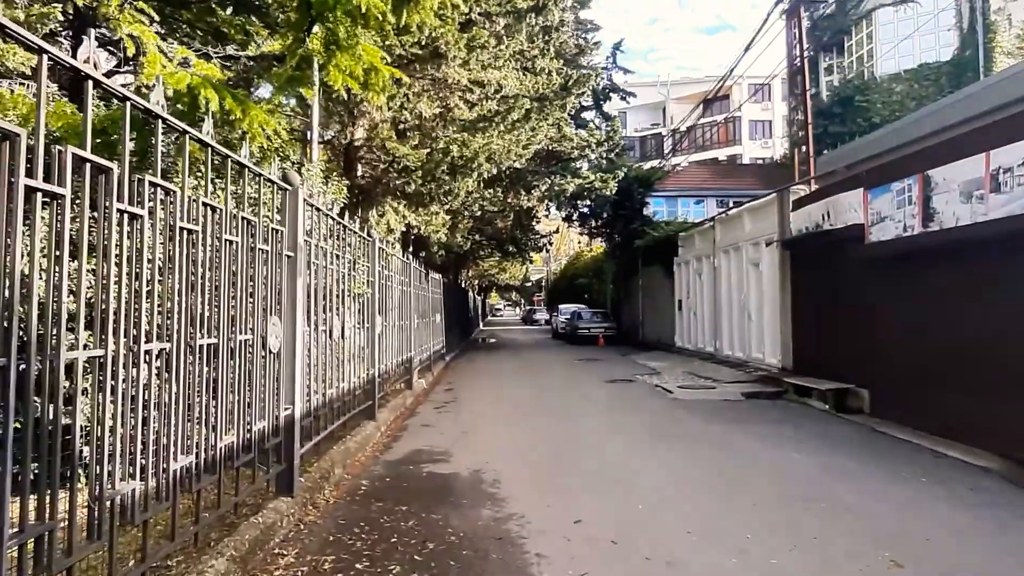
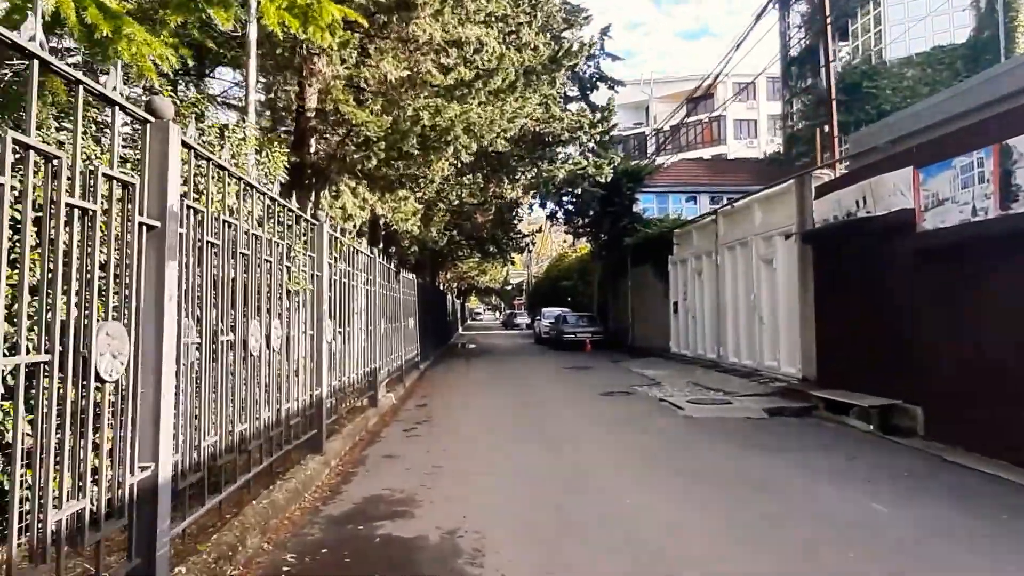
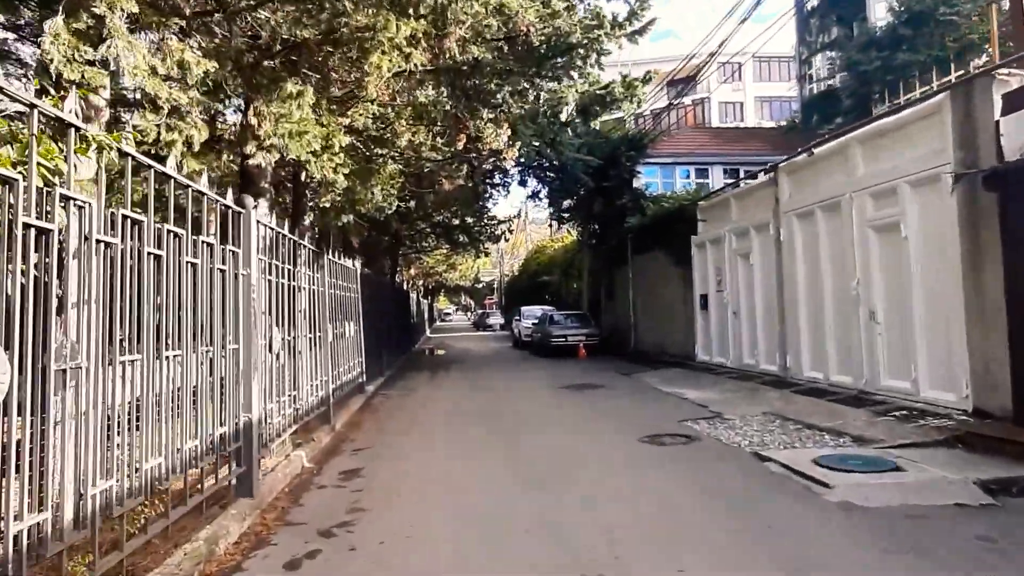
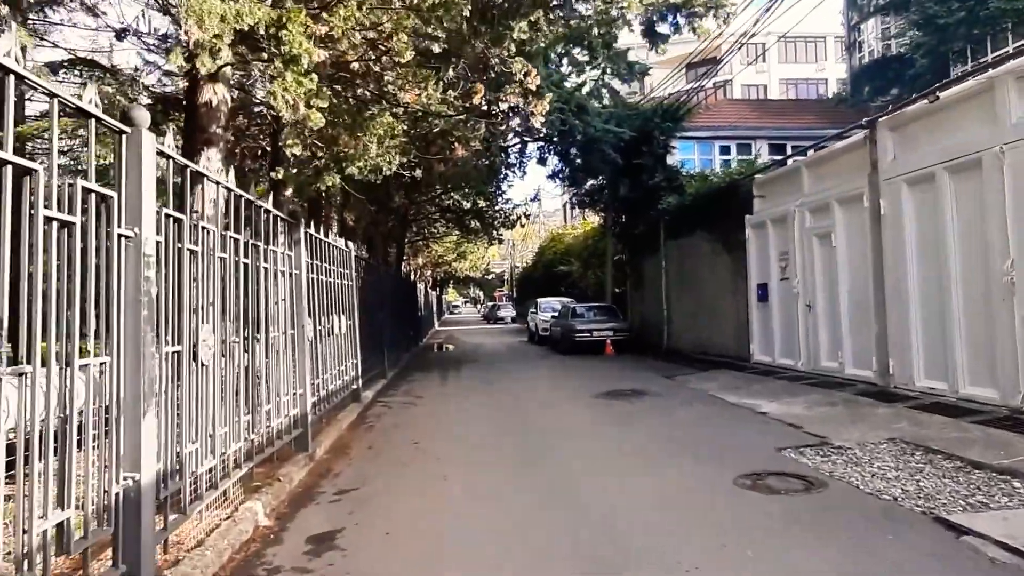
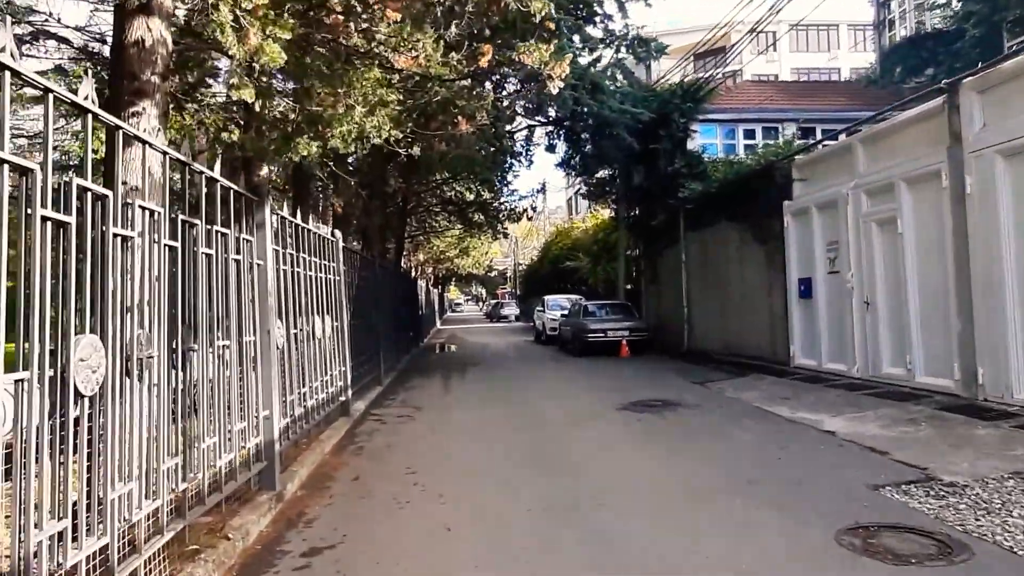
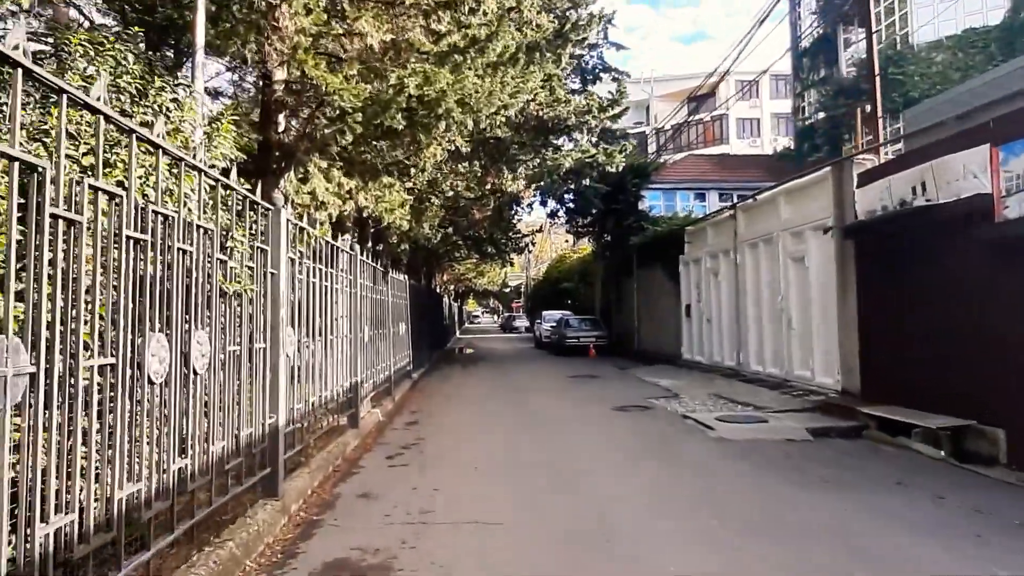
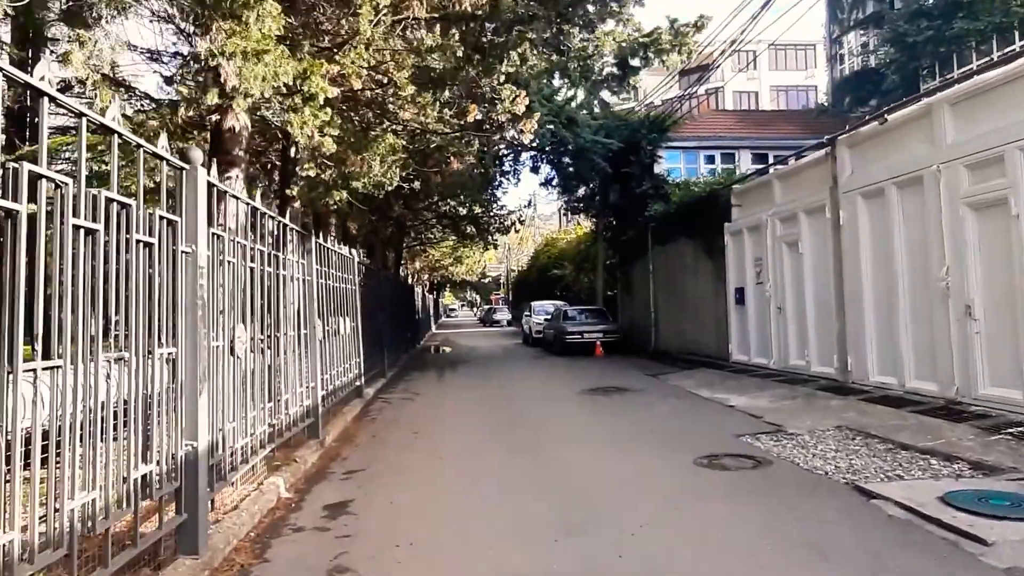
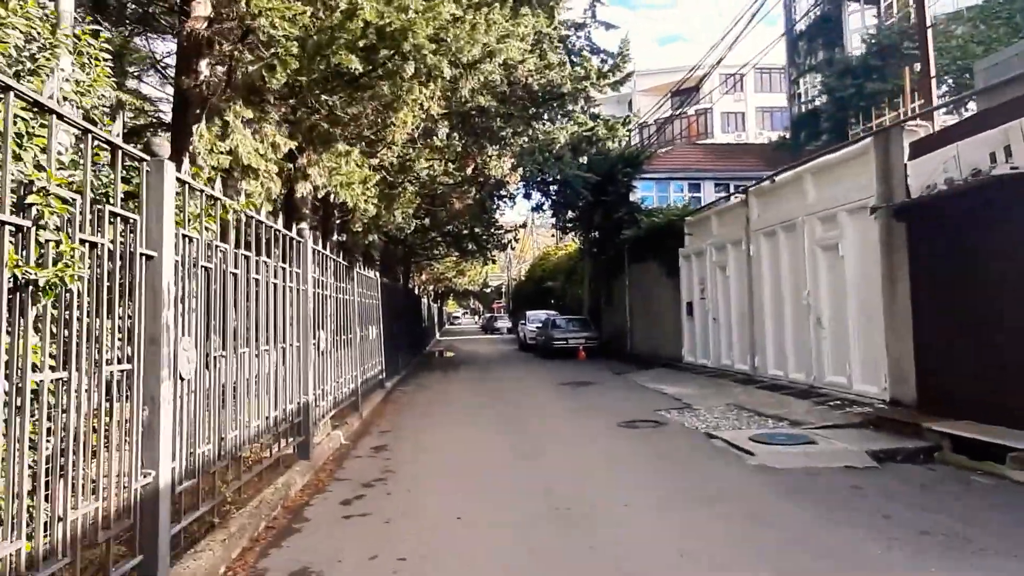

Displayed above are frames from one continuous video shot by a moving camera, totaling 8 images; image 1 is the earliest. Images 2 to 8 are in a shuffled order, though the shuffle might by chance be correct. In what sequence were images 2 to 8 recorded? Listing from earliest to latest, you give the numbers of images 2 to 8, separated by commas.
2, 6, 8, 3, 7, 4, 5
